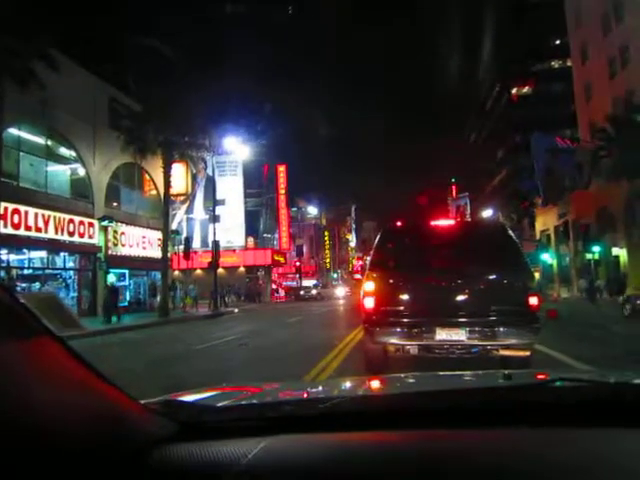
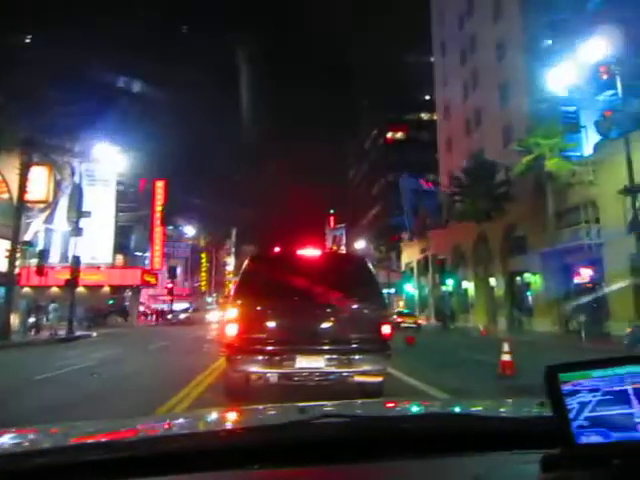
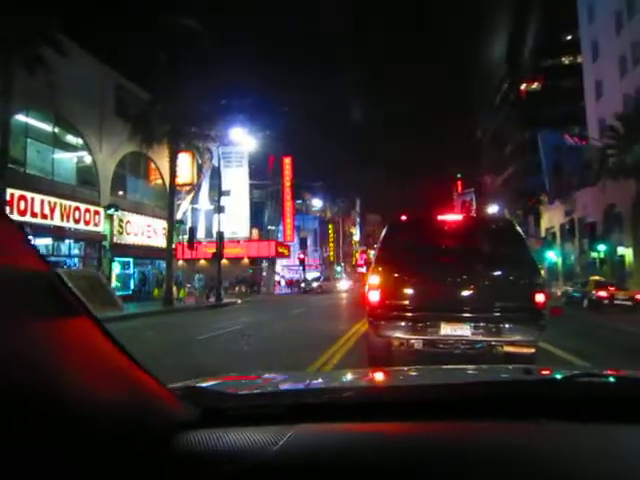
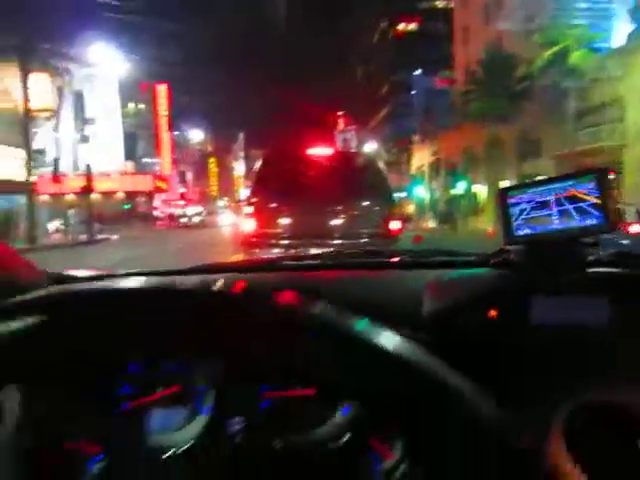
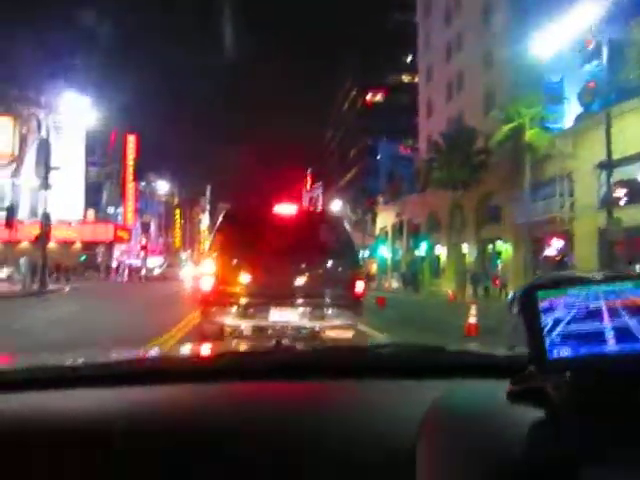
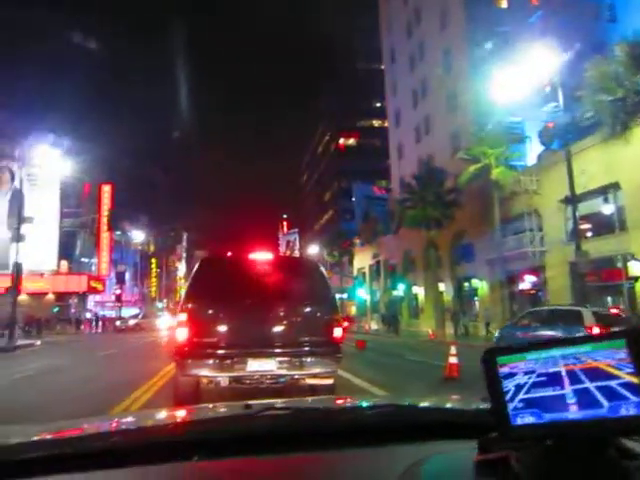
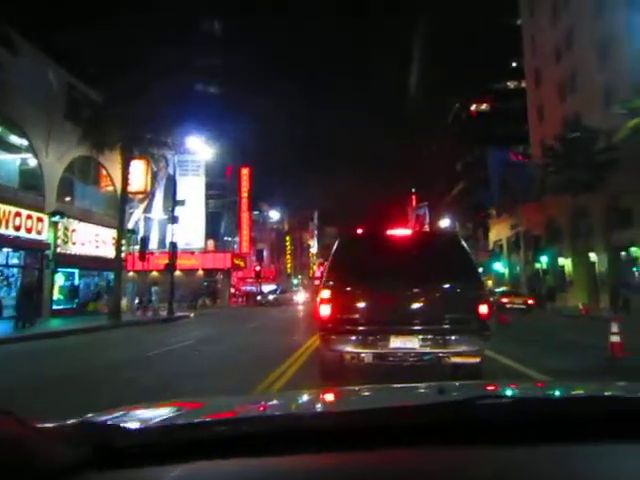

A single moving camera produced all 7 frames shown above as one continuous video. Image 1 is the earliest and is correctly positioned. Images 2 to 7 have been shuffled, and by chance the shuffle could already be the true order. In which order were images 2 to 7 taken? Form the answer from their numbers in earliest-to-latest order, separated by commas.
3, 7, 2, 6, 5, 4
